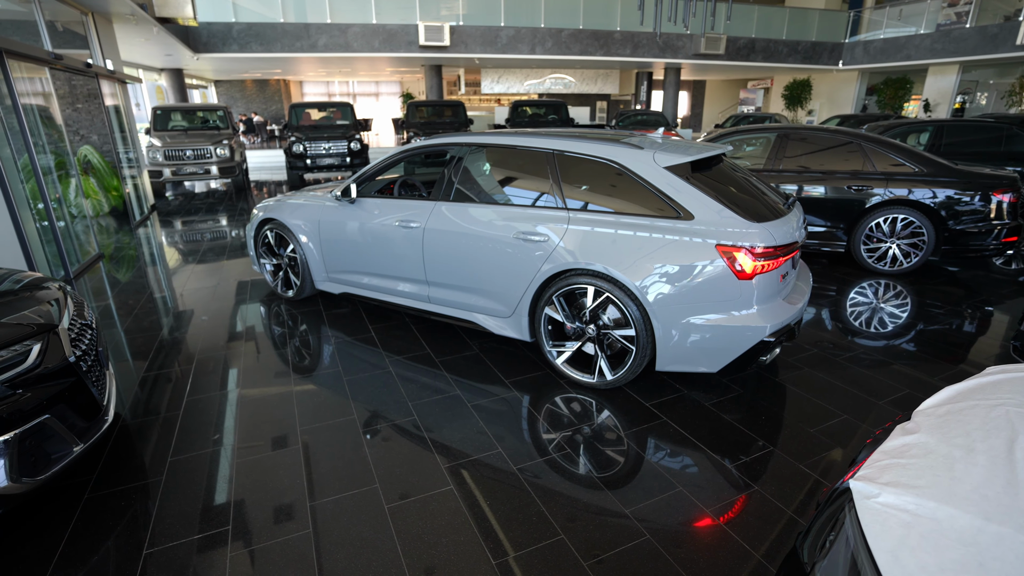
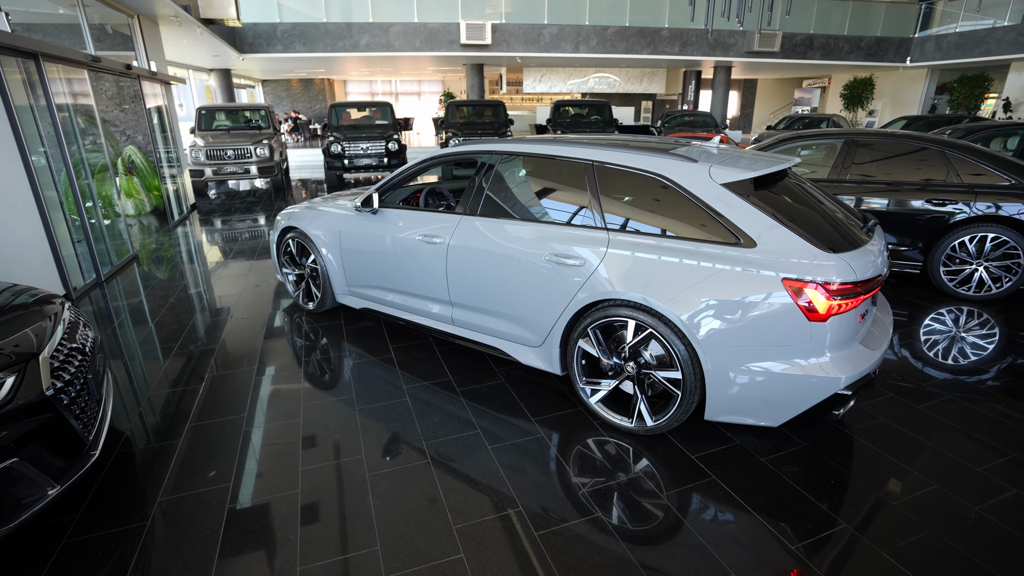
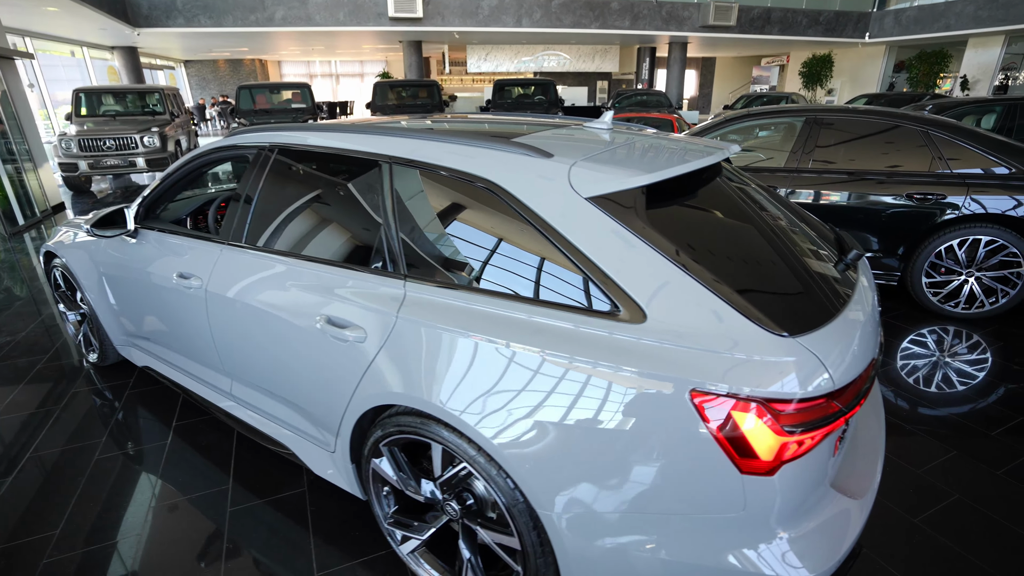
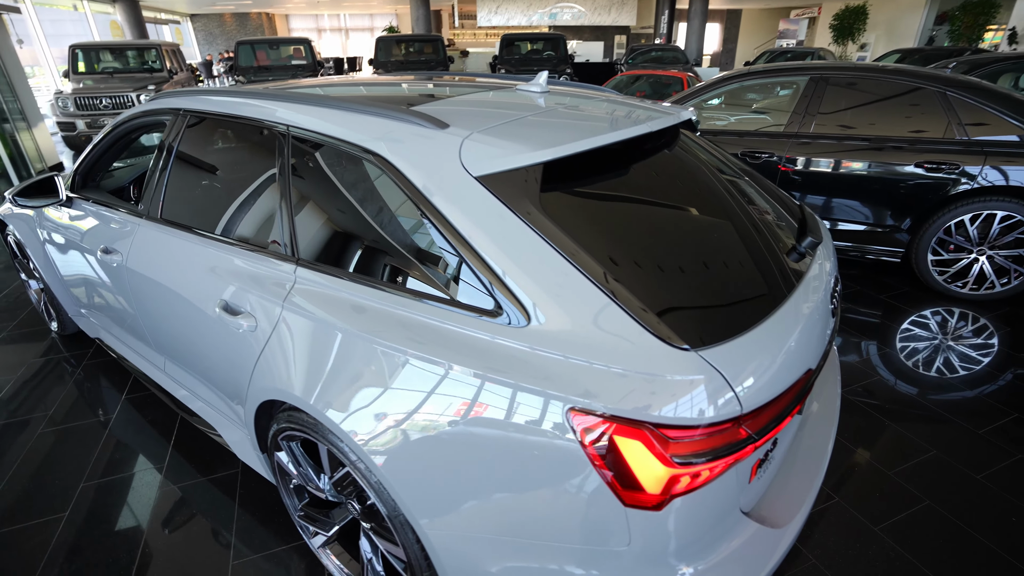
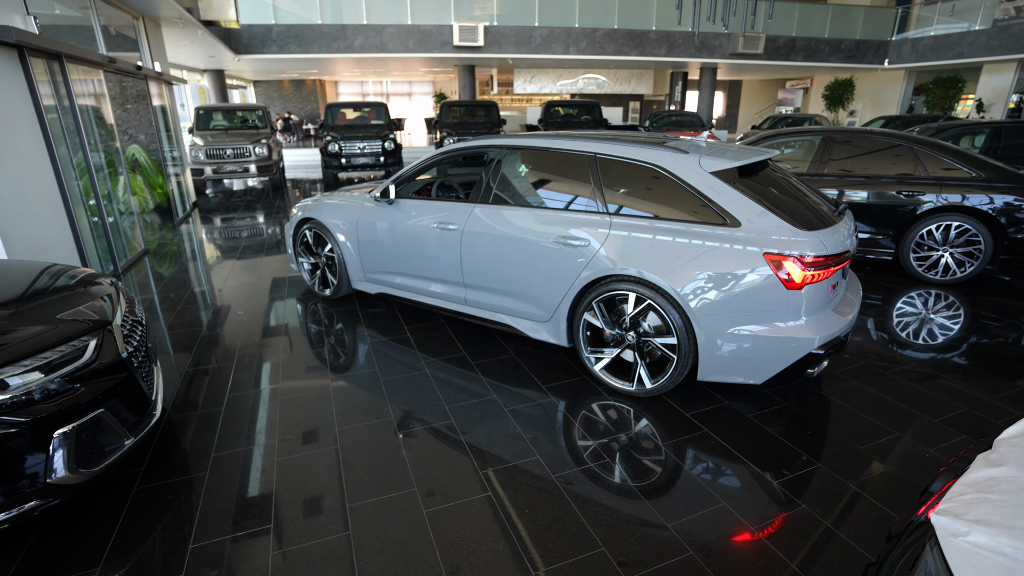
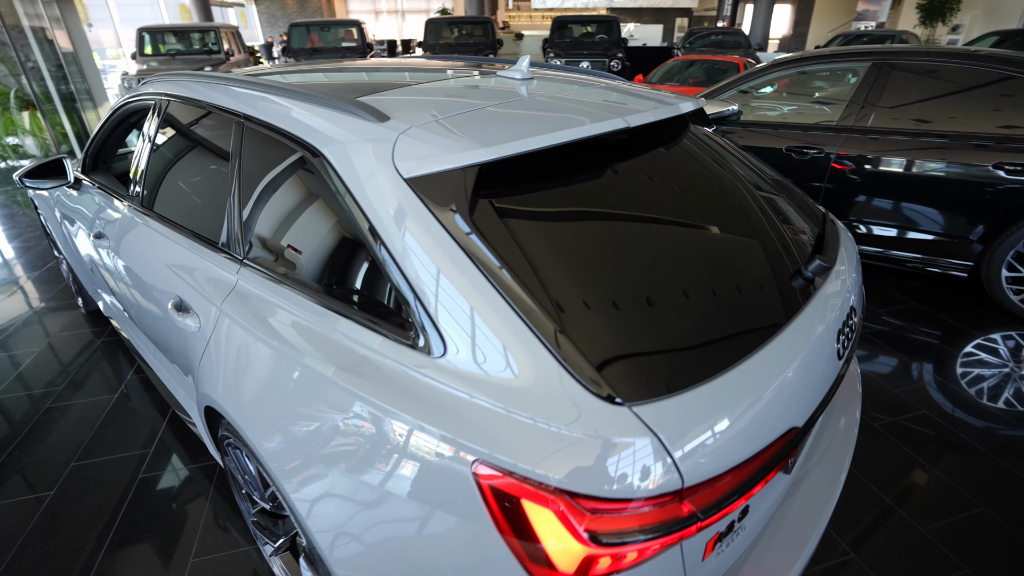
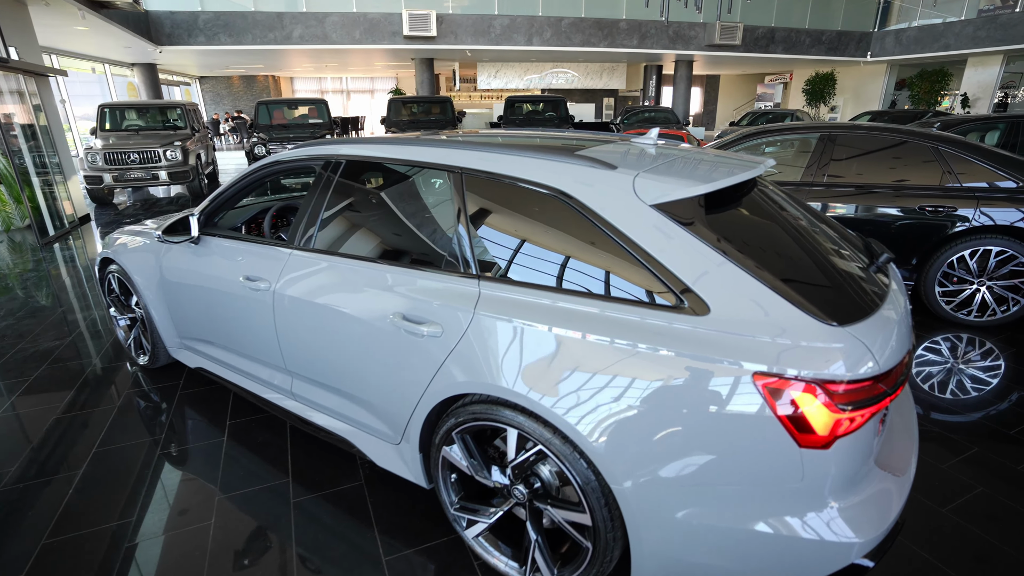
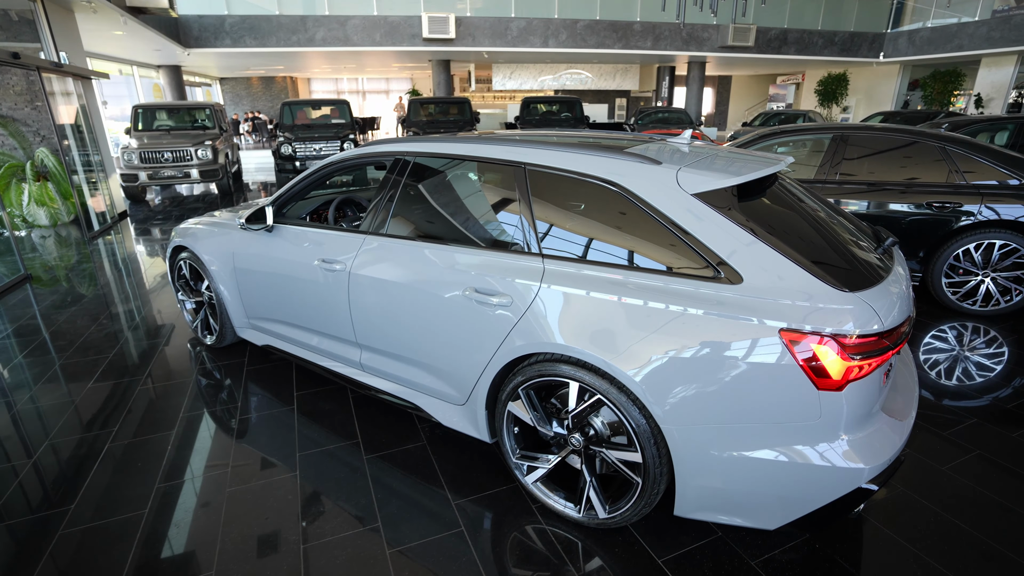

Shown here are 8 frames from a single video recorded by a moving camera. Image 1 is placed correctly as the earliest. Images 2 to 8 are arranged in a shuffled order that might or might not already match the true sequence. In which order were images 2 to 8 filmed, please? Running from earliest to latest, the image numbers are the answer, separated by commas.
5, 2, 8, 7, 3, 4, 6
